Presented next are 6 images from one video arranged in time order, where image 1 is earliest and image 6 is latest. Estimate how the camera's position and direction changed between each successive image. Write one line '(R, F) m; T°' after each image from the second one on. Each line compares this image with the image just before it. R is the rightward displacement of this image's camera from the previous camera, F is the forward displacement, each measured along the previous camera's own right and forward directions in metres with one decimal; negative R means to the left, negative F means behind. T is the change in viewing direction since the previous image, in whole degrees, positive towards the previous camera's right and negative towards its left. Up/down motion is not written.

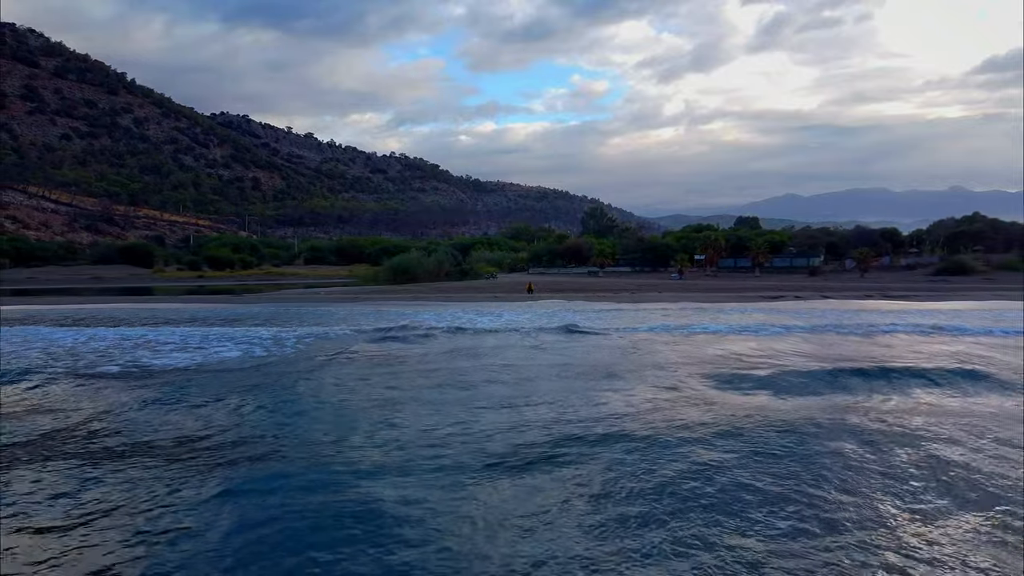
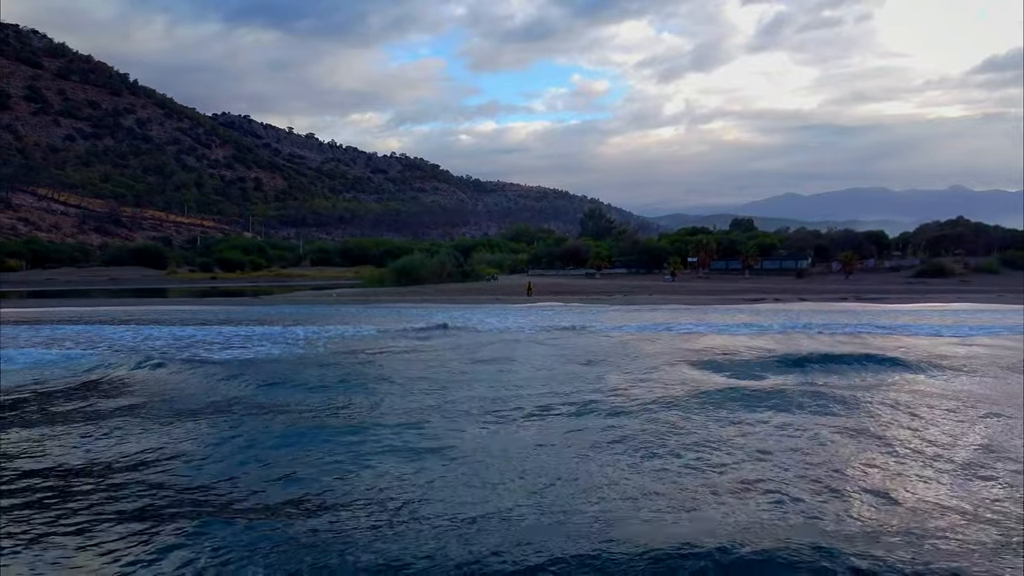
(0.0, -1.3) m; 0°
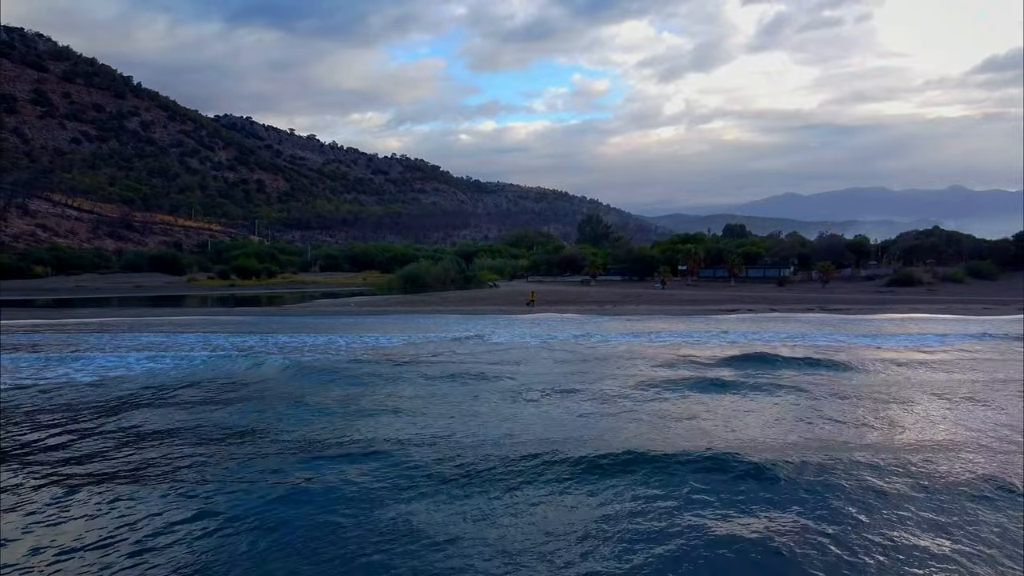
(0.0, -2.2) m; 0°
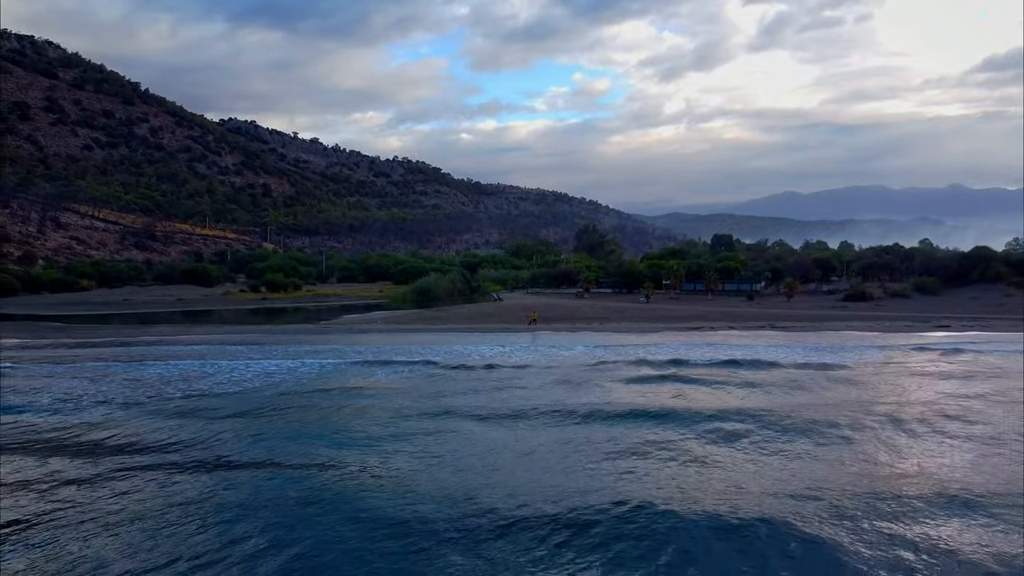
(-0.1, -4.3) m; 0°
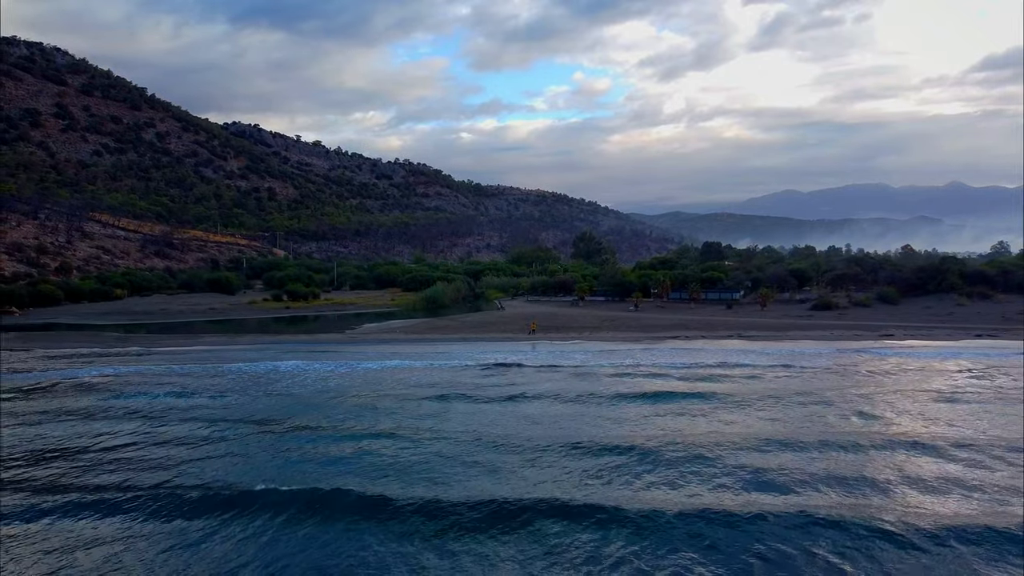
(0.0, -3.8) m; 0°
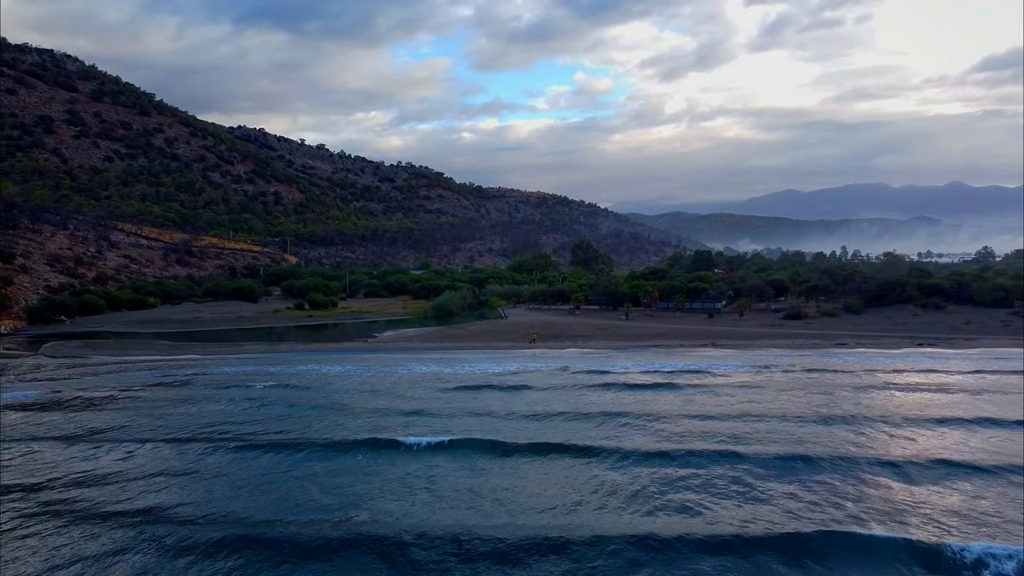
(-0.1, -4.3) m; 0°
